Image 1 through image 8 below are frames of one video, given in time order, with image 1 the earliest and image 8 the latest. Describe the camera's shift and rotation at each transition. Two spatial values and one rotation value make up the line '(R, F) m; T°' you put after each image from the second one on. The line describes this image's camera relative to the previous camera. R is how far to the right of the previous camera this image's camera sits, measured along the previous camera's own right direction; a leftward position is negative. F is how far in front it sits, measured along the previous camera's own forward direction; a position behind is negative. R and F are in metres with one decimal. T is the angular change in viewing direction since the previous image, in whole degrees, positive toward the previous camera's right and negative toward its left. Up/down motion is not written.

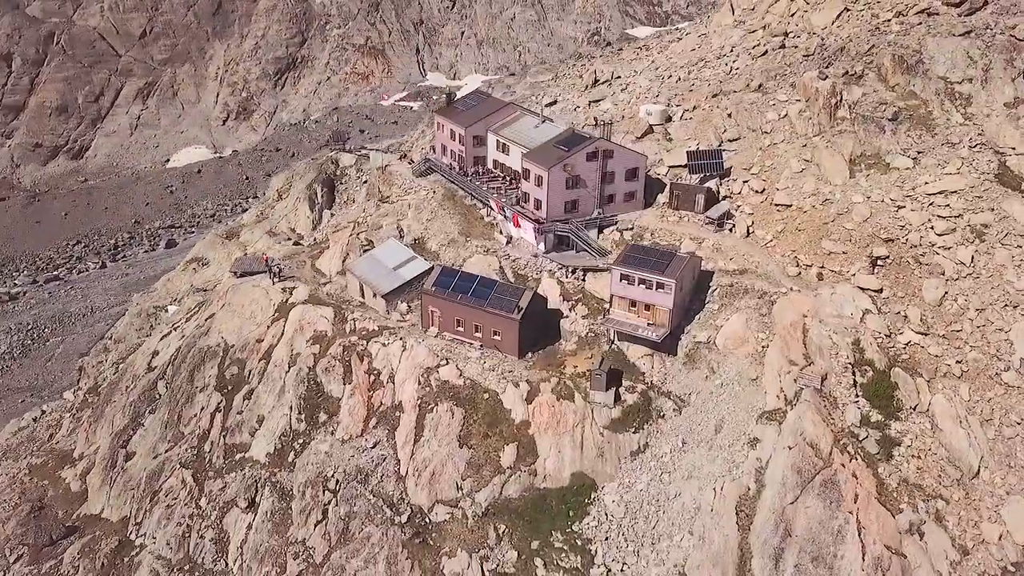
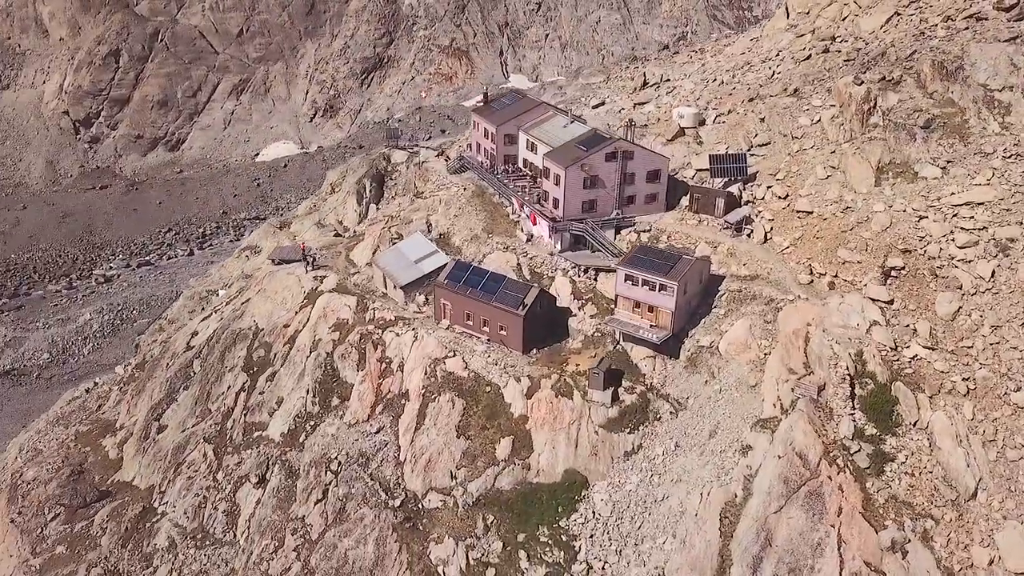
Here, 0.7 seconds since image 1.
(+3.1, -0.3) m; -6°
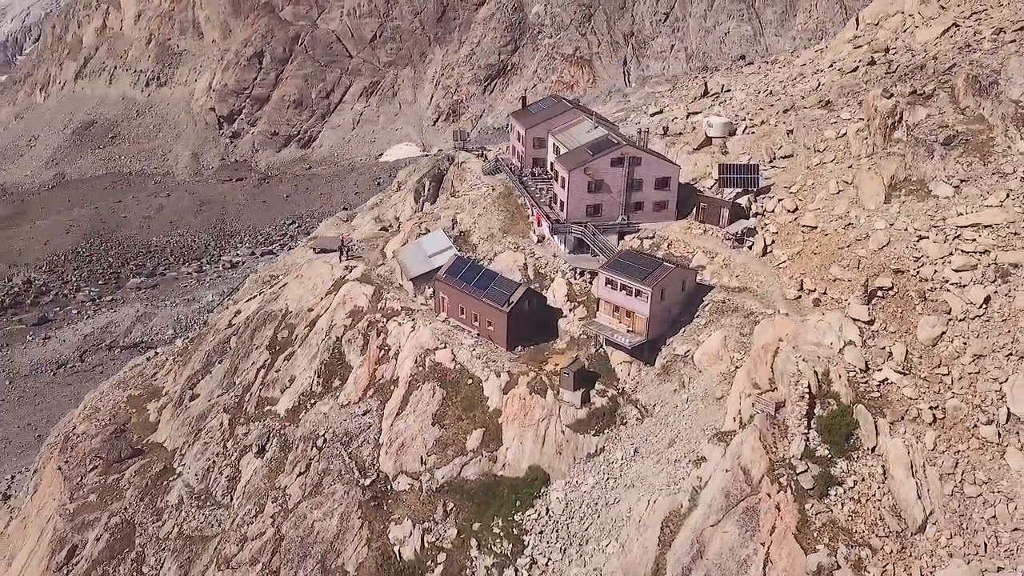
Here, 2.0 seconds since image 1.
(+5.7, -0.3) m; -8°
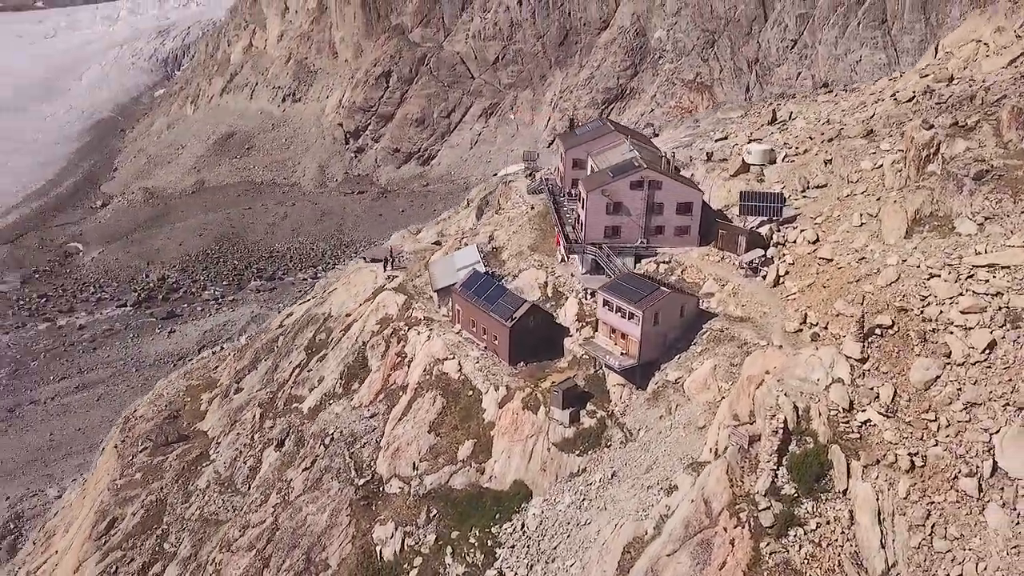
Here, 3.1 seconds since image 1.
(+4.9, -0.2) m; -8°
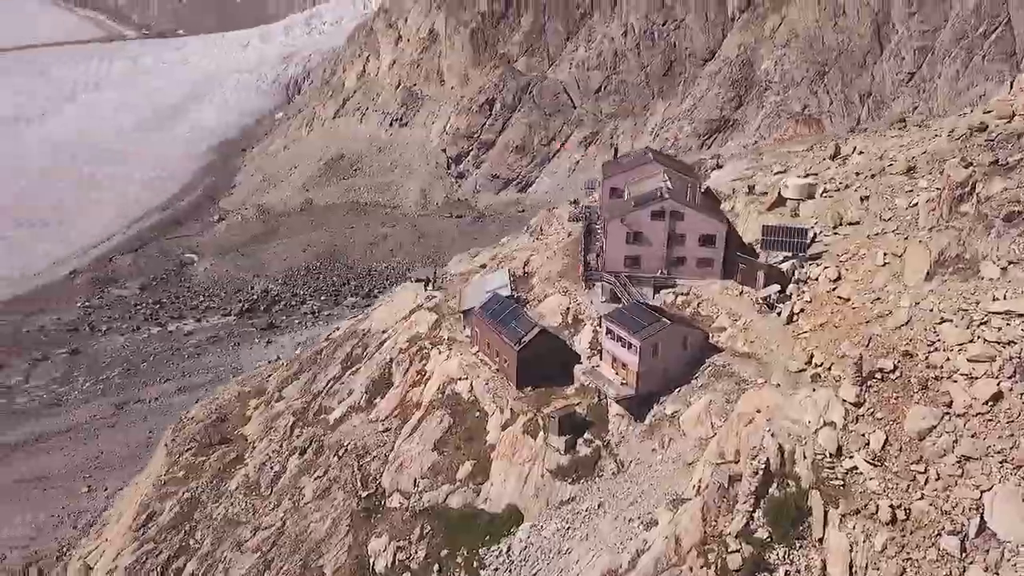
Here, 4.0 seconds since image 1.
(+3.9, -0.1) m; -7°
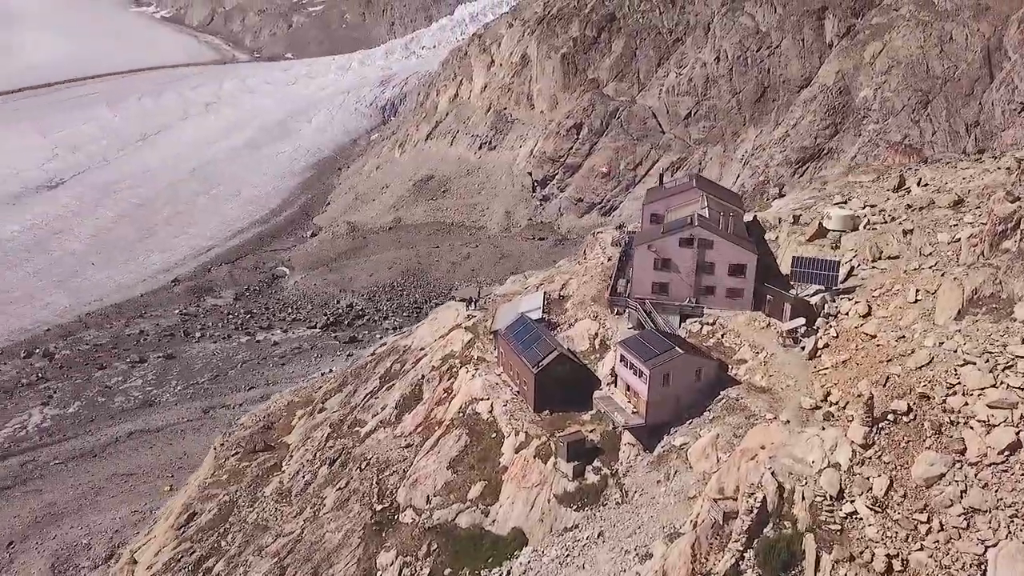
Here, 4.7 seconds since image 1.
(+2.9, 0.0) m; -6°
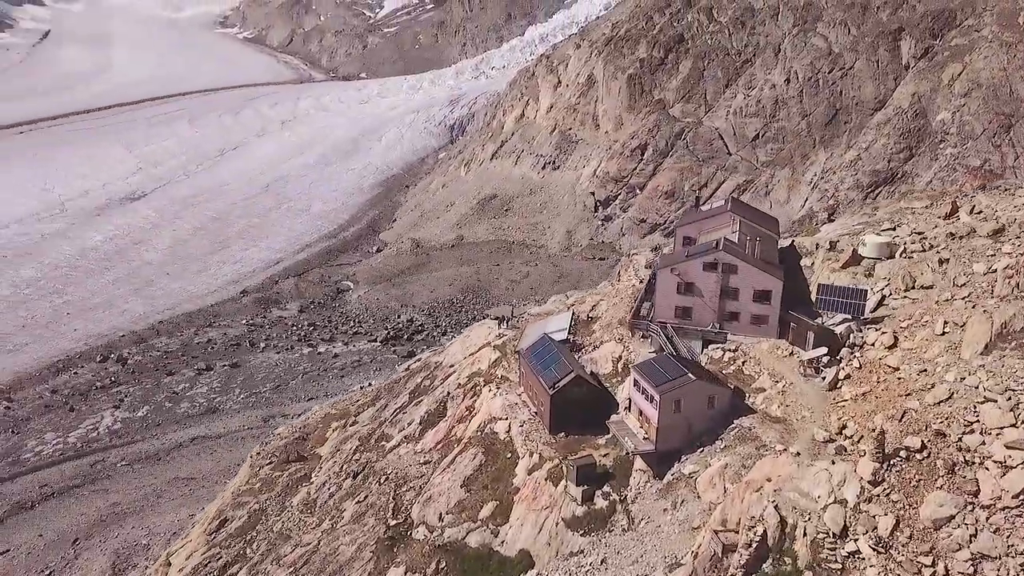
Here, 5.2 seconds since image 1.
(+2.0, 0.0) m; -5°
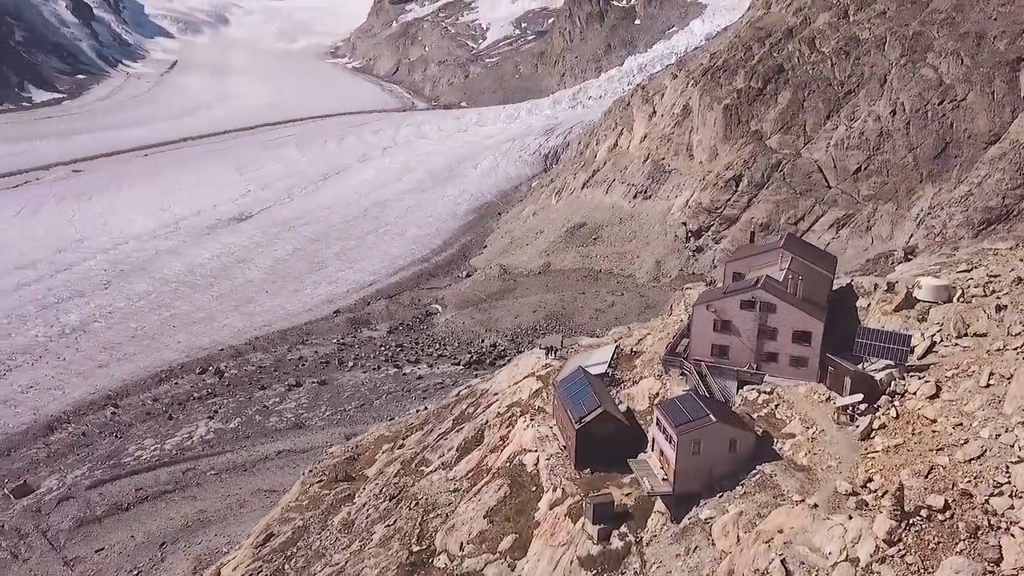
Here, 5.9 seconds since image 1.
(+2.7, +0.2) m; -7°
